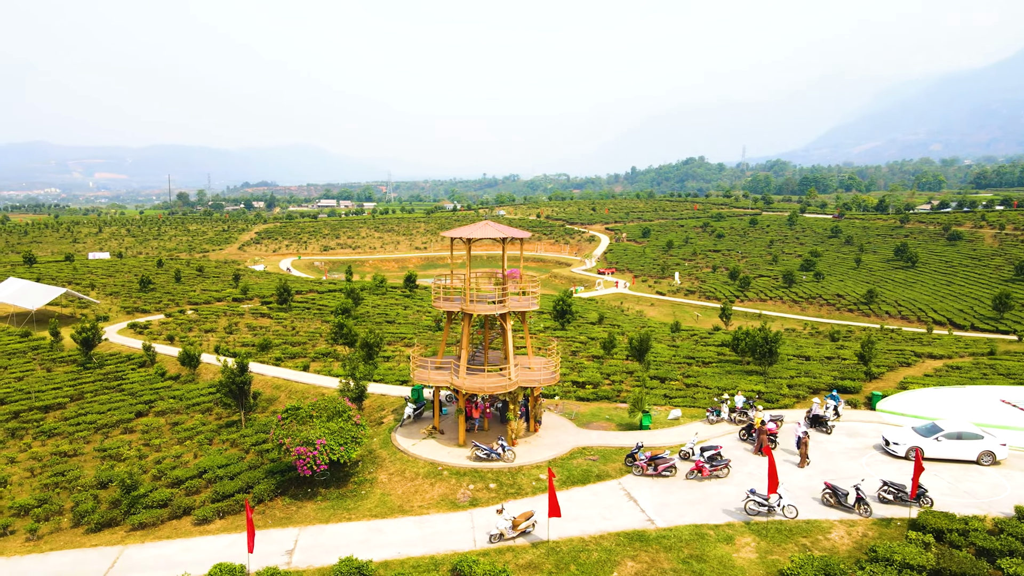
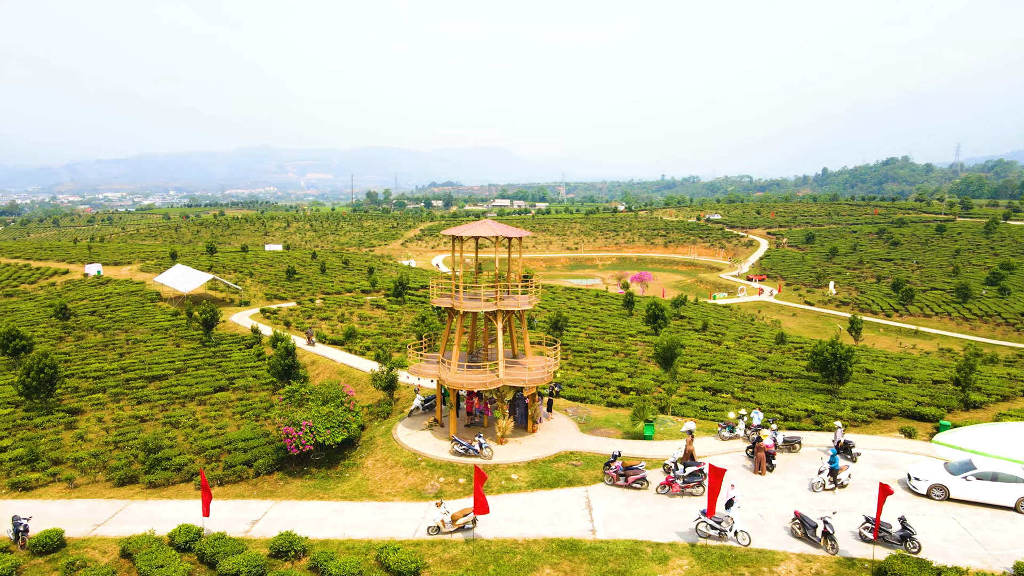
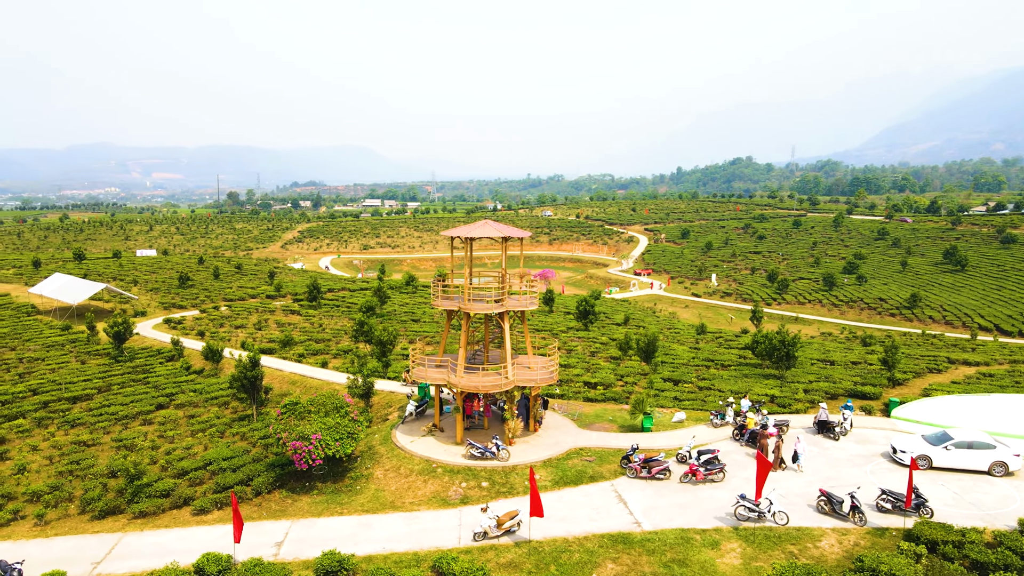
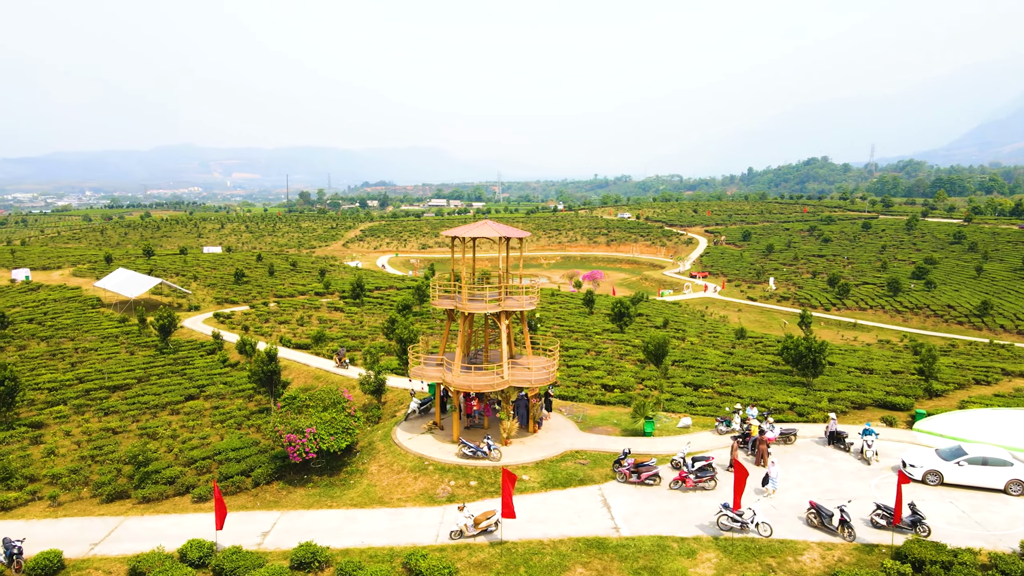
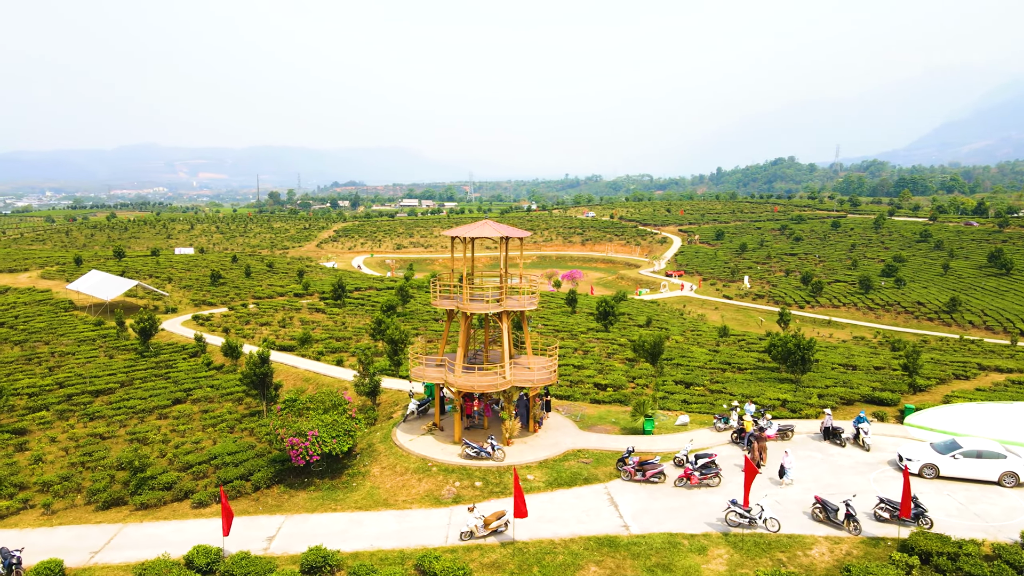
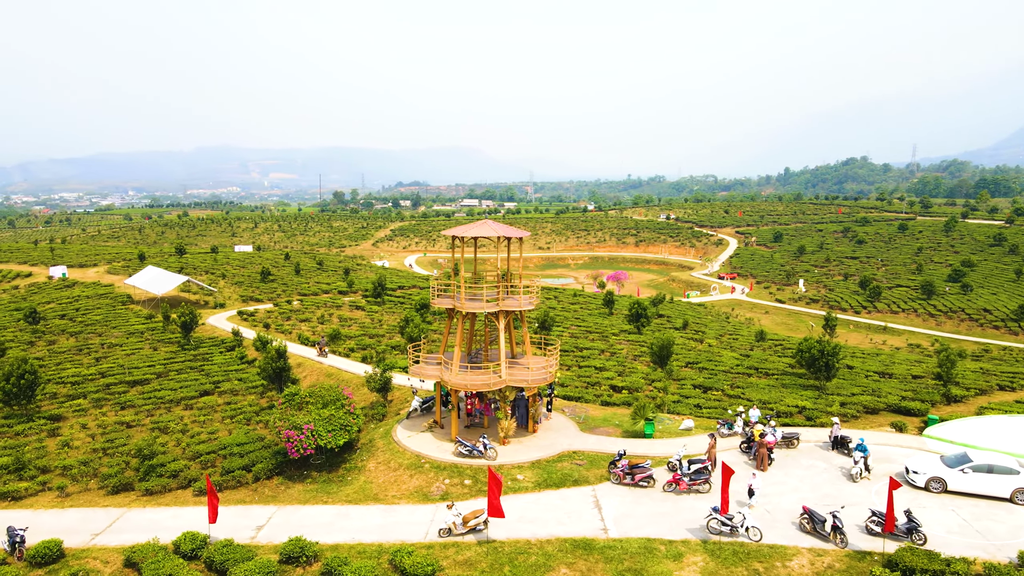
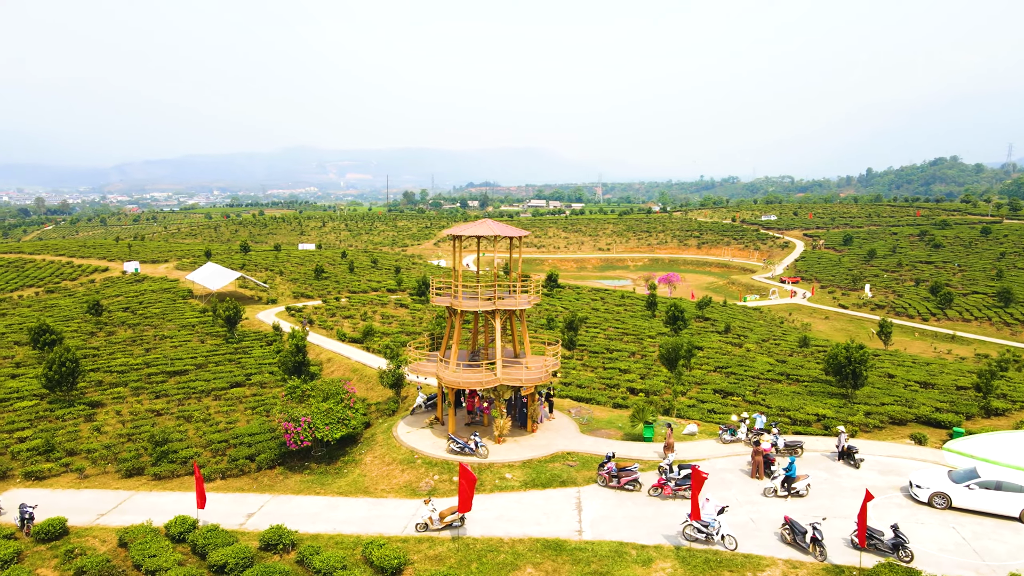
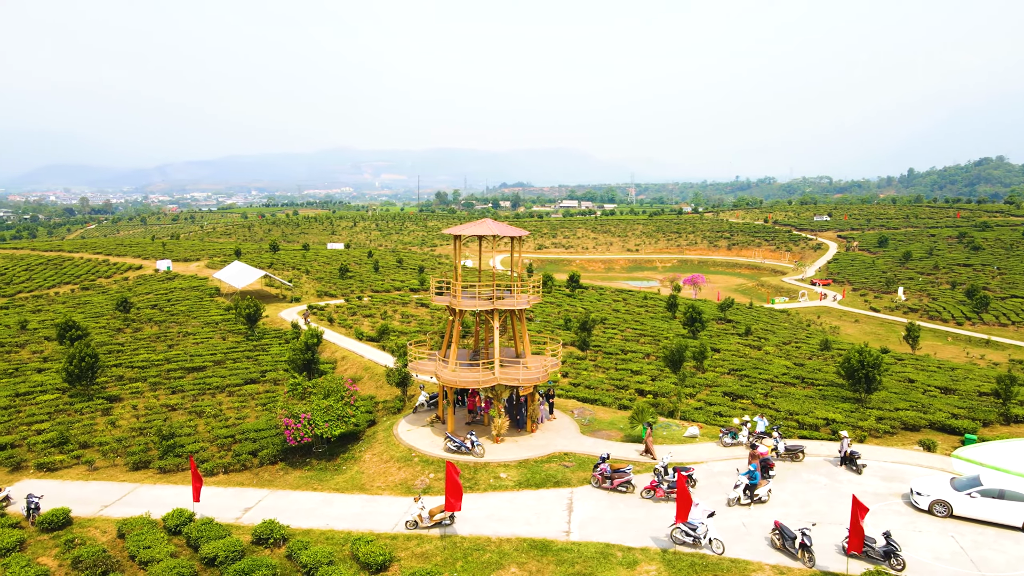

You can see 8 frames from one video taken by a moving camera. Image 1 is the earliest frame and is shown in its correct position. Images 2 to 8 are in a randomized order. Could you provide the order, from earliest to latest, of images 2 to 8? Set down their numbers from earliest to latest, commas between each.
3, 5, 4, 6, 2, 7, 8
